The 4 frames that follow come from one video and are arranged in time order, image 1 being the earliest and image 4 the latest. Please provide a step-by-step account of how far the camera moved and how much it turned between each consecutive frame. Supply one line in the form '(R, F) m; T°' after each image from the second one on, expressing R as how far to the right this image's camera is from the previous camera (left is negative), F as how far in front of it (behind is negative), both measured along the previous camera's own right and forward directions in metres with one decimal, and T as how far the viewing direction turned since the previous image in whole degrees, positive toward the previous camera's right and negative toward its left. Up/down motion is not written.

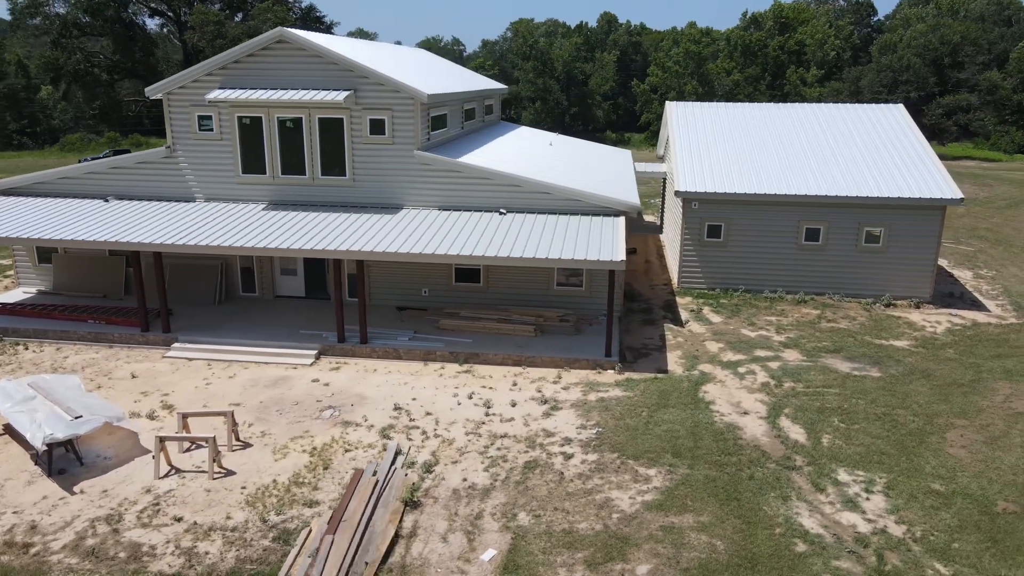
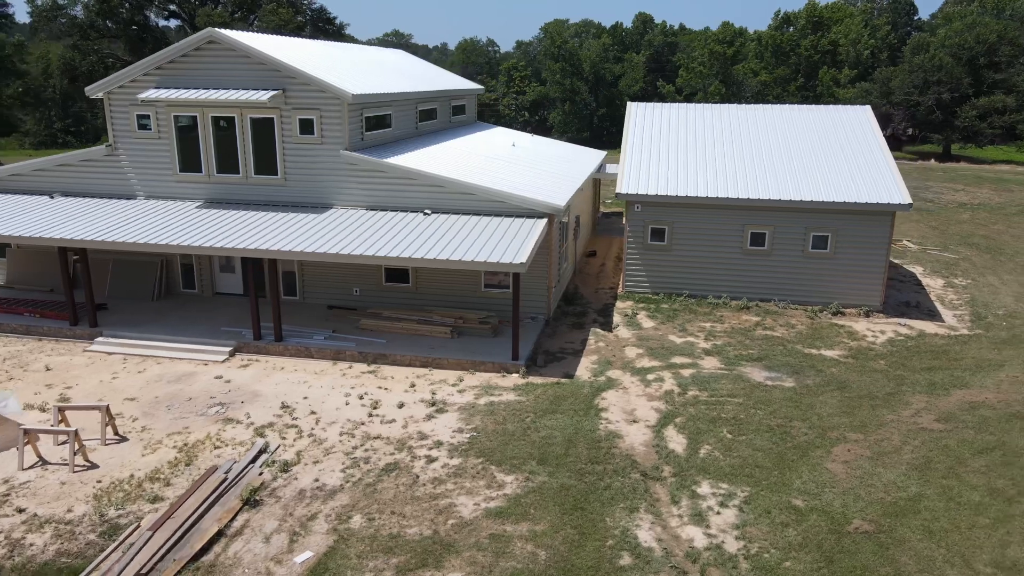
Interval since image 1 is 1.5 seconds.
(+2.5, +0.2) m; -3°
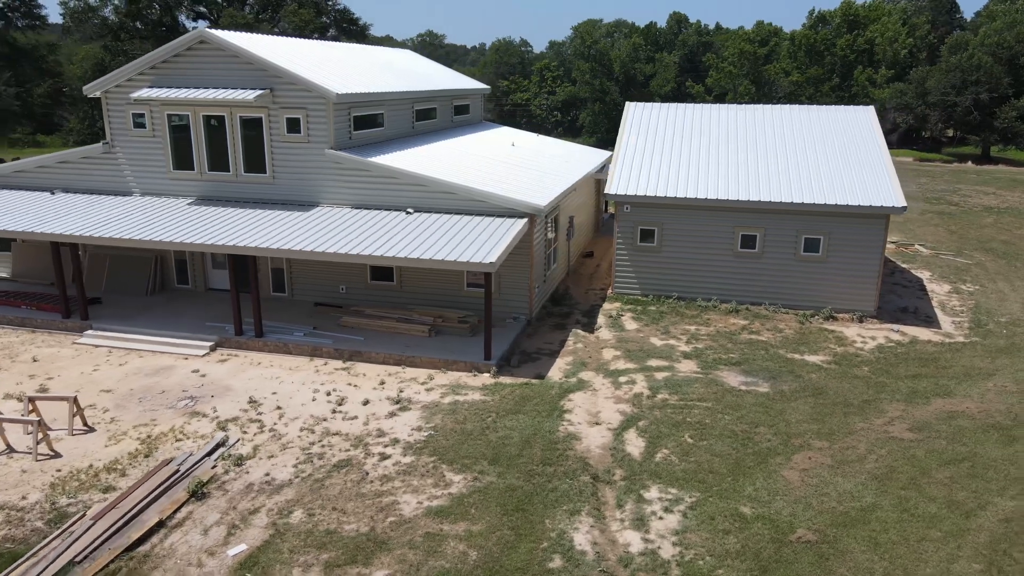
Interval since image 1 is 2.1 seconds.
(+1.2, 0.0) m; -3°
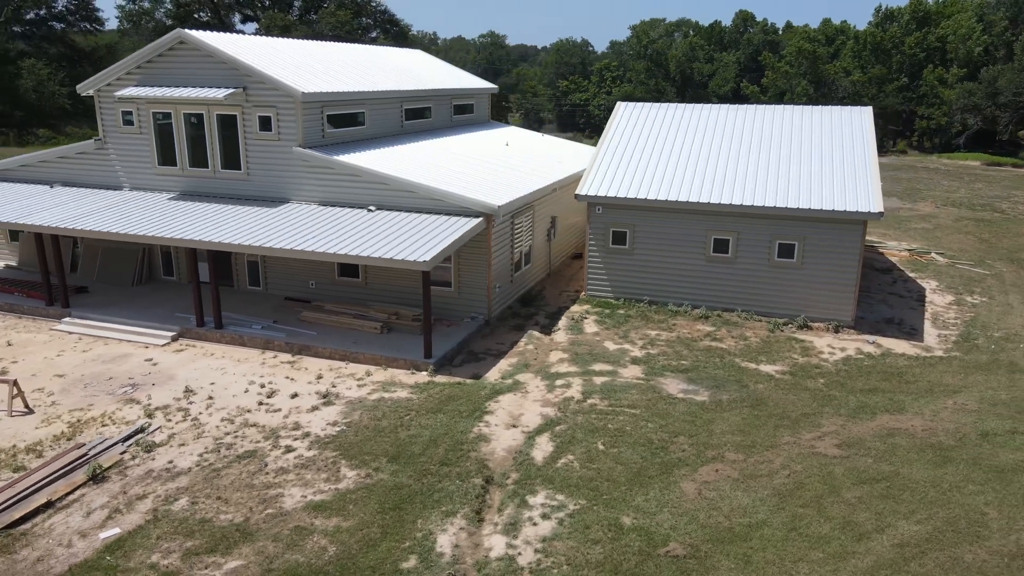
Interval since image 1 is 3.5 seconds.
(+2.3, +0.2) m; -5°
